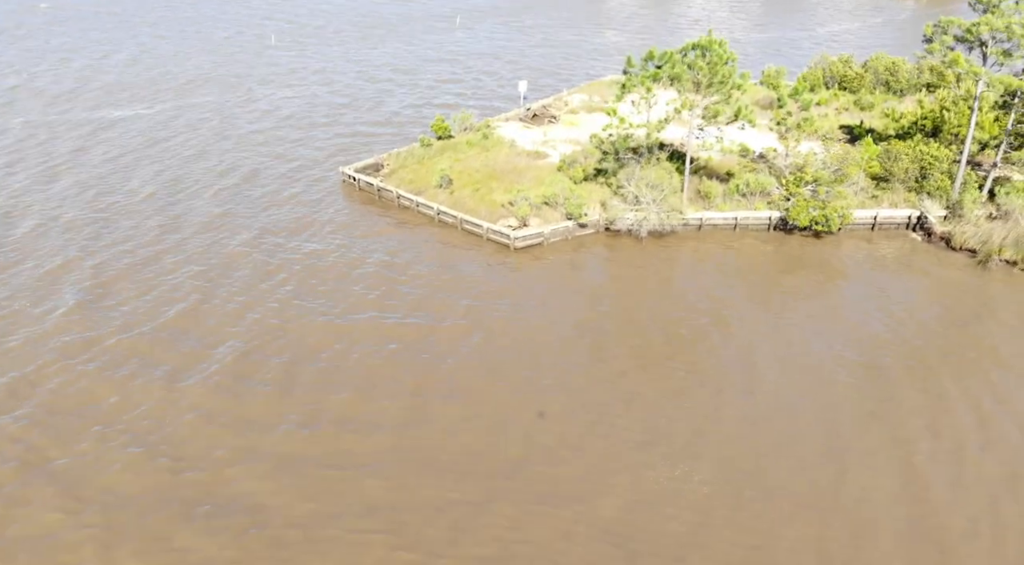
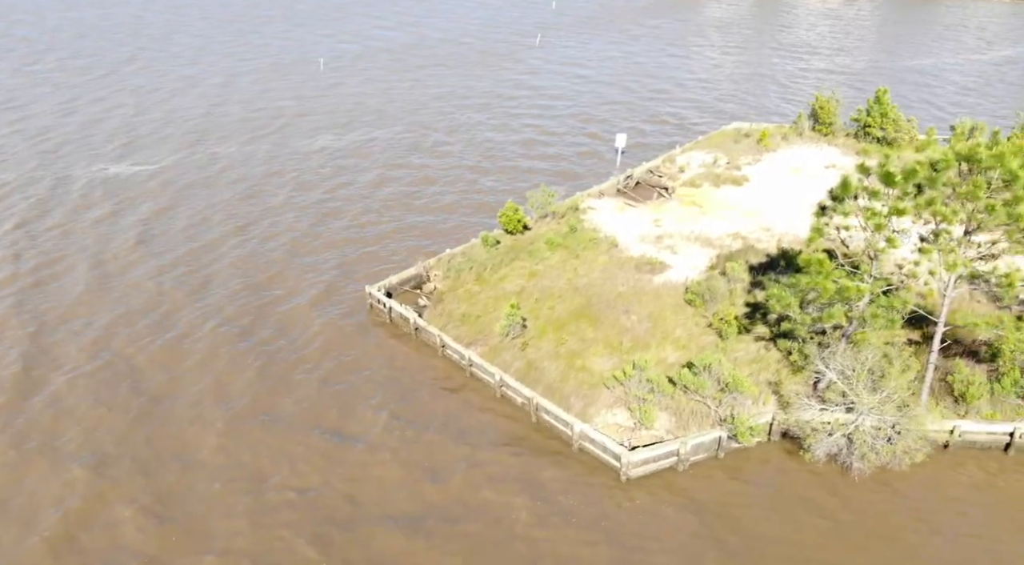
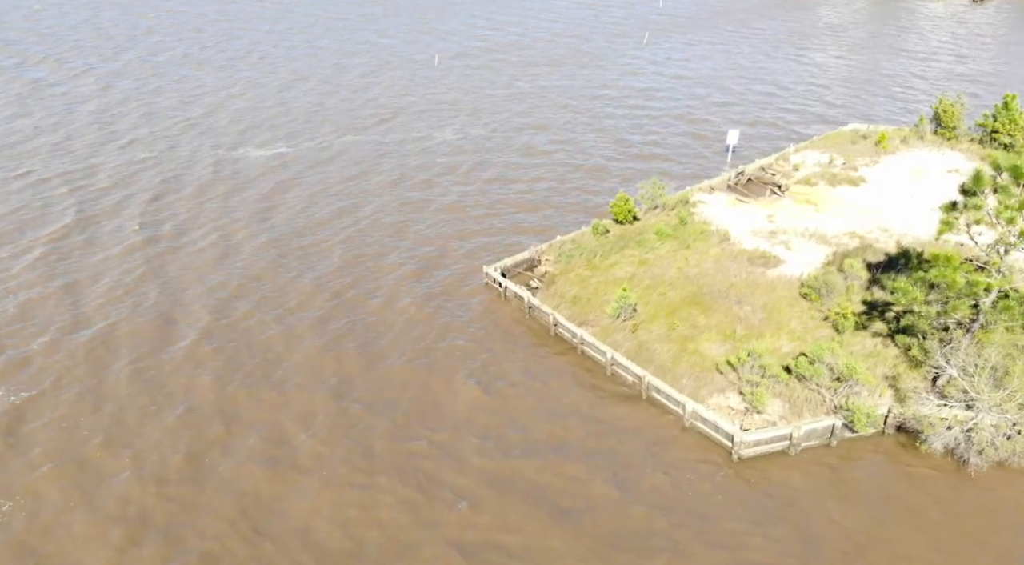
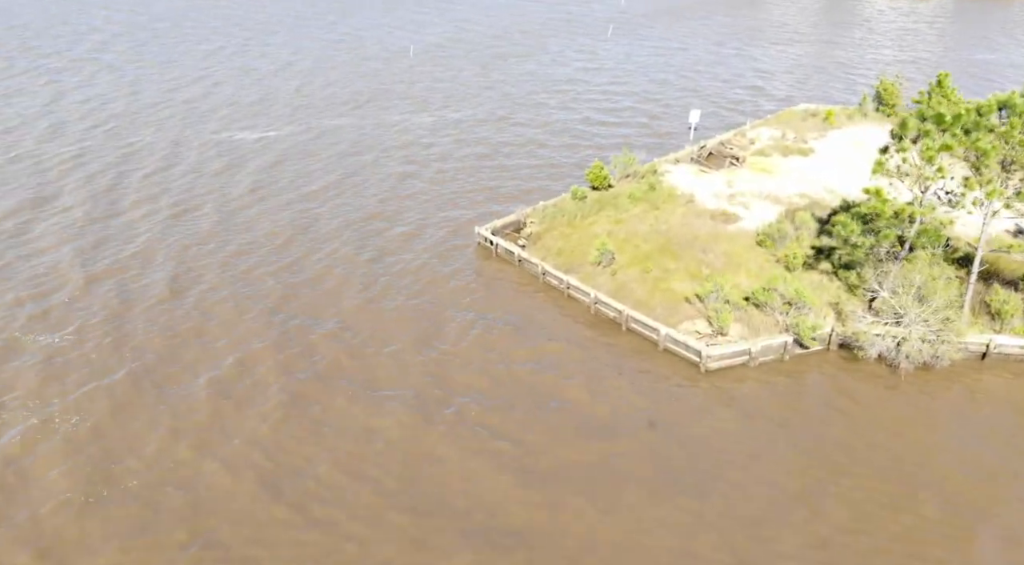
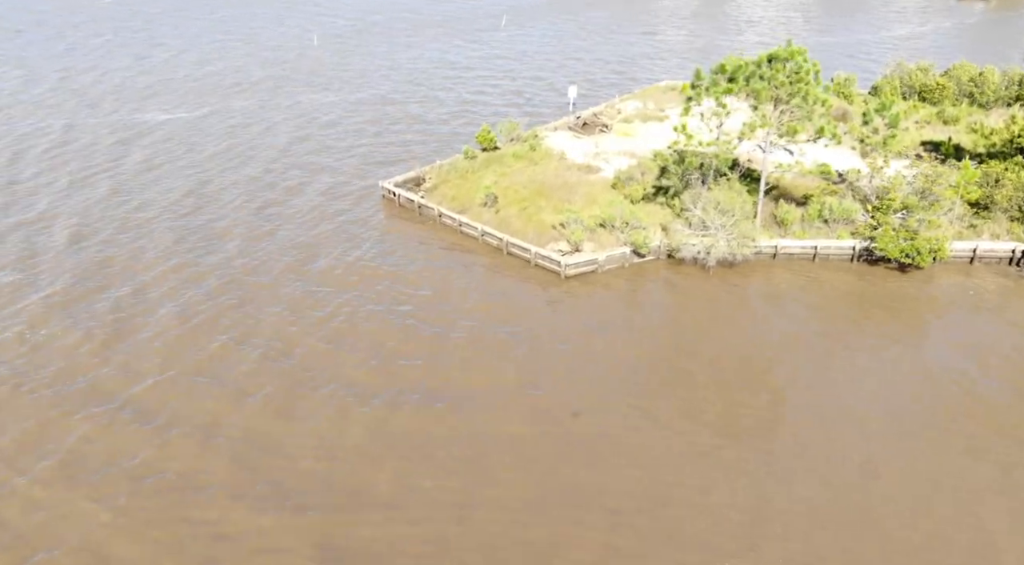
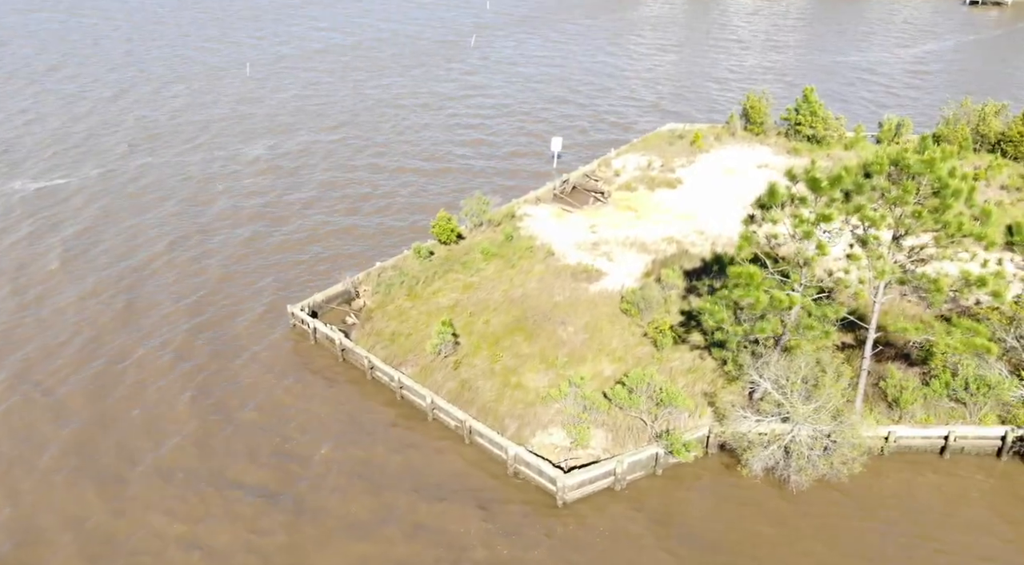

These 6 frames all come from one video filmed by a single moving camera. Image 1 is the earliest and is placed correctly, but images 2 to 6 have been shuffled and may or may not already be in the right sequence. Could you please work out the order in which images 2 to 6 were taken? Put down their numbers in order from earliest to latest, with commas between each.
5, 4, 3, 2, 6
